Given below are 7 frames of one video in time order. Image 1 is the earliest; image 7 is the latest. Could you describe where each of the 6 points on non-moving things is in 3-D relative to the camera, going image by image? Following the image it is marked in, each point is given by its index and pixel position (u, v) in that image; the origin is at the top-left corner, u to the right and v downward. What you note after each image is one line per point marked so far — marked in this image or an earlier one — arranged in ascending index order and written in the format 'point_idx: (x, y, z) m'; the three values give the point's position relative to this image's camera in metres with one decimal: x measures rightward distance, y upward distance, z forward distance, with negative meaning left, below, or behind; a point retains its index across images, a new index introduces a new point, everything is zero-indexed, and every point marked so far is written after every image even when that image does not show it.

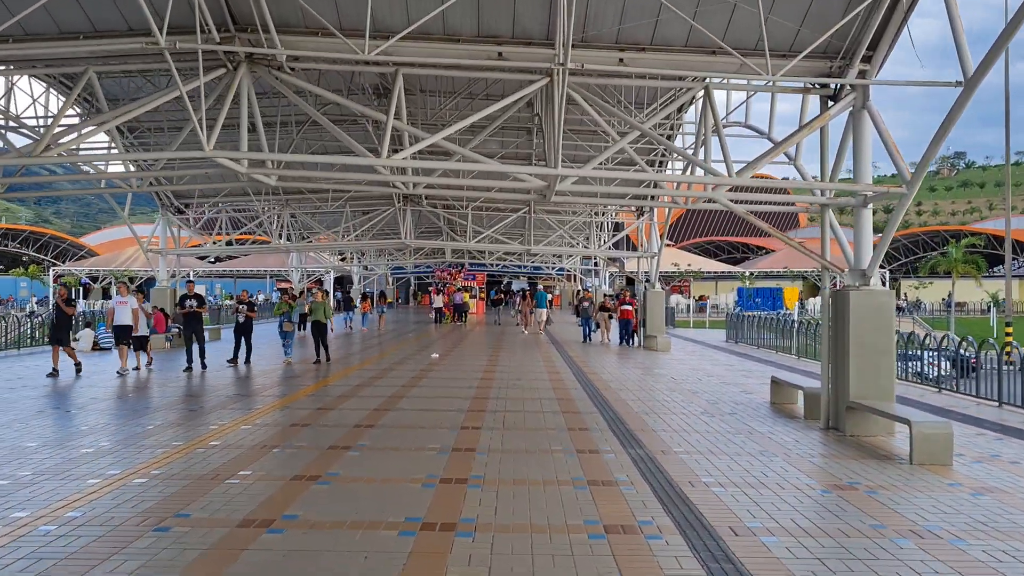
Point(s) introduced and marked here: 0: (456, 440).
0: (-0.7, -1.9, +10.8) m
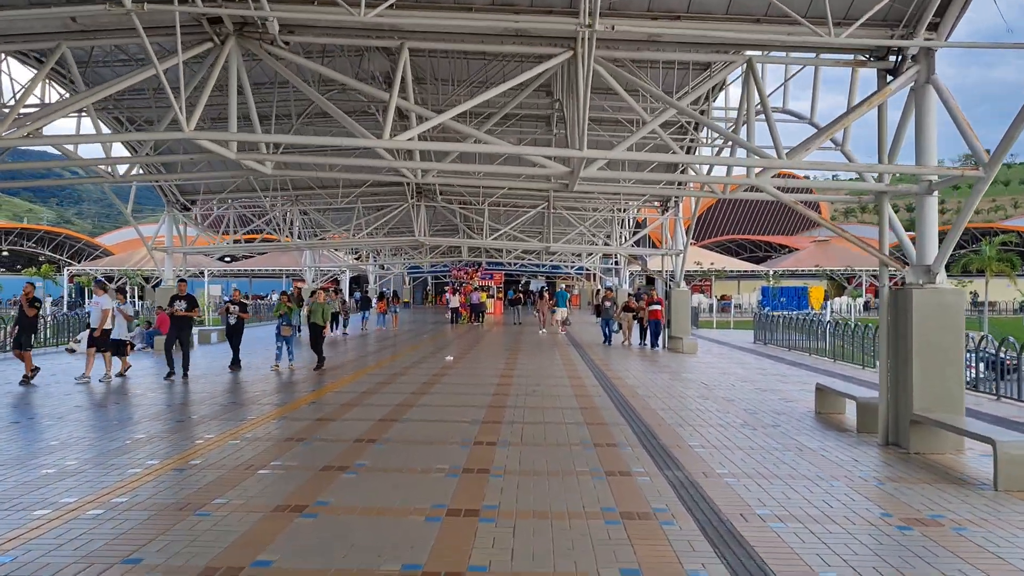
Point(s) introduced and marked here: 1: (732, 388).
0: (-0.5, -1.8, +9.6) m
1: (+3.9, -1.8, +15.5) m
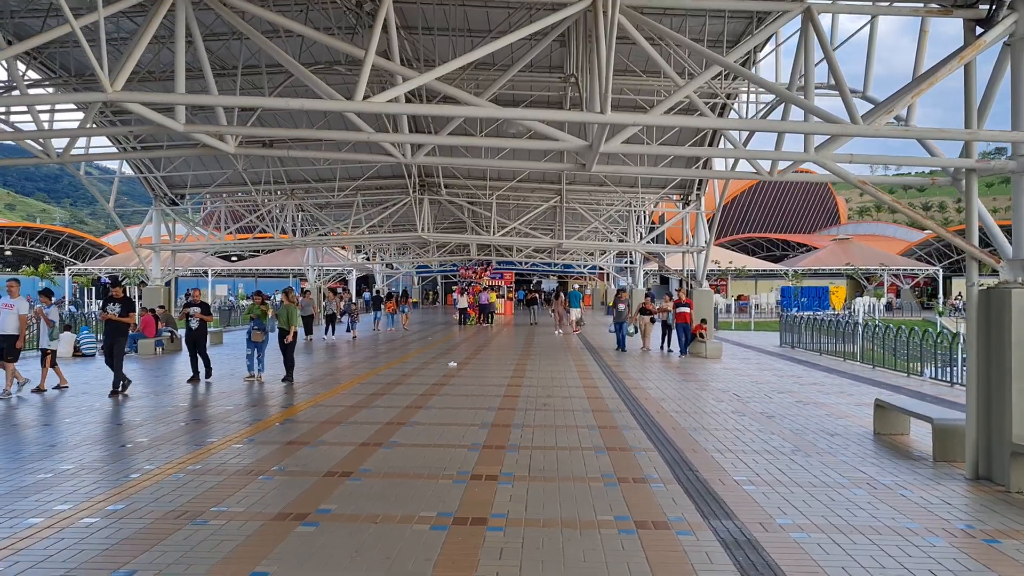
0: (-0.4, -1.8, +7.9) m
1: (+4.0, -1.8, +13.8) m
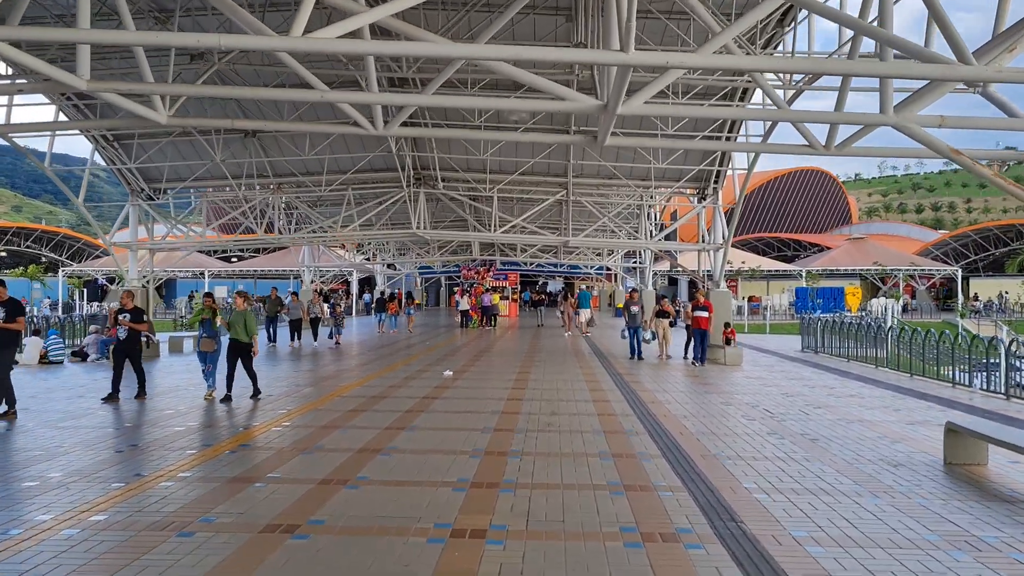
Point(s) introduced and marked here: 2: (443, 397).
0: (-0.5, -1.8, +6.2) m
1: (+4.0, -1.8, +12.0) m
2: (-1.2, -1.8, +15.0) m
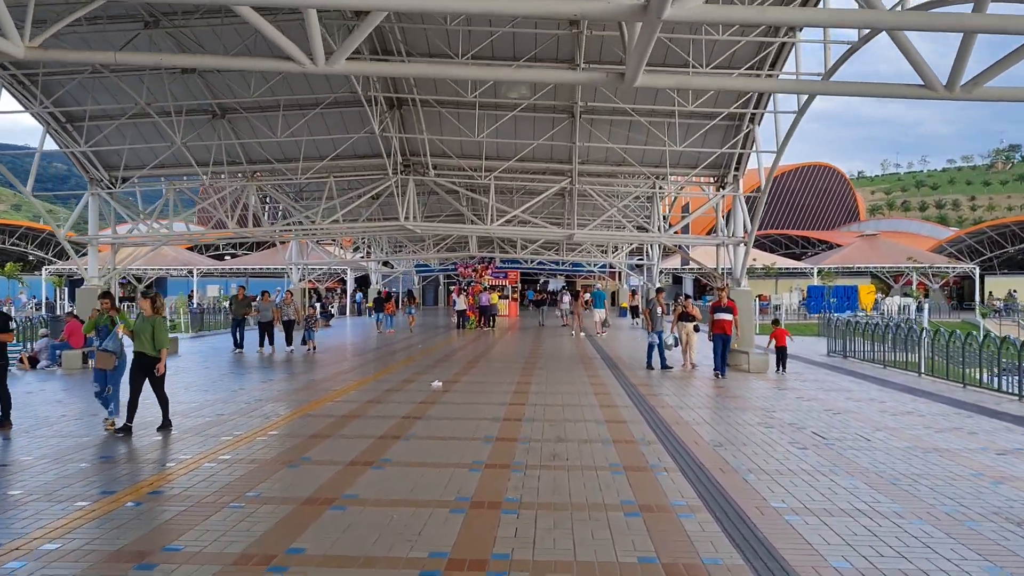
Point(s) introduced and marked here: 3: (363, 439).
0: (-0.5, -1.8, +4.1) m
1: (+3.9, -1.8, +9.9) m
2: (-1.2, -1.8, +12.9) m
3: (-1.8, -1.8, +10.7) m
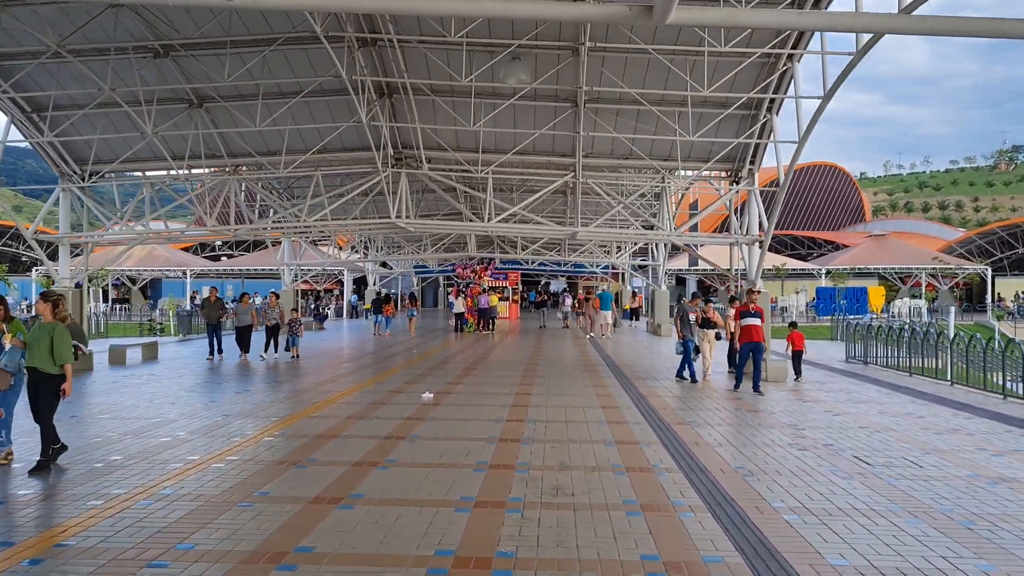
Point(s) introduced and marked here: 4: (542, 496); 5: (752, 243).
0: (-0.6, -1.8, +2.7) m
1: (+3.9, -1.8, +8.5) m
2: (-1.2, -1.8, +11.5) m
3: (-1.8, -1.8, +9.4) m
4: (+0.3, -1.9, +8.6) m
5: (+5.3, +1.0, +19.7) m
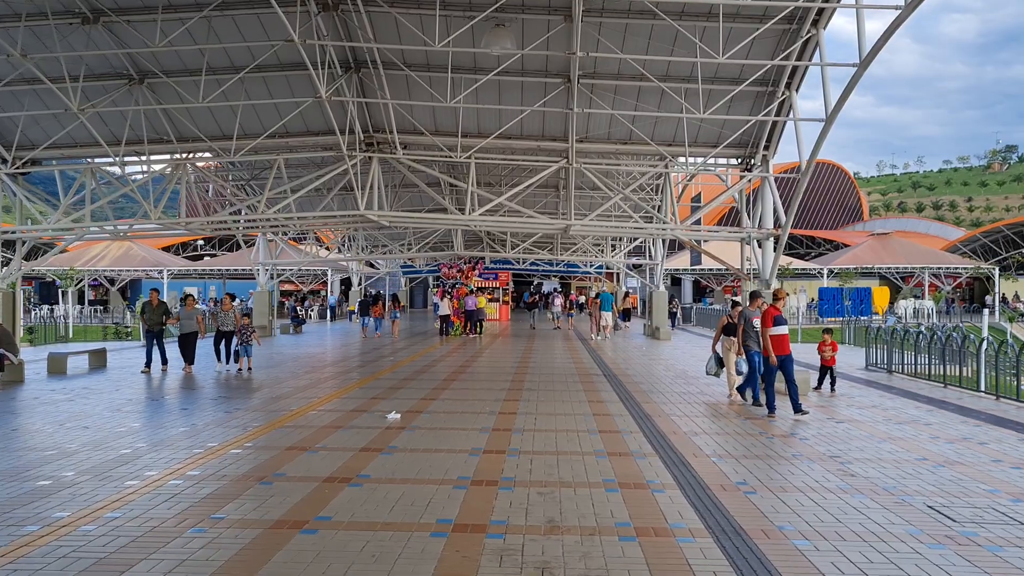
0: (-0.7, -1.9, +0.6) m
1: (+3.7, -1.8, +6.5) m
2: (-1.5, -1.8, +9.4) m
3: (-2.0, -1.8, +7.3) m
4: (+0.1, -1.9, +6.5) m
5: (+5.0, +1.0, +17.6) m
